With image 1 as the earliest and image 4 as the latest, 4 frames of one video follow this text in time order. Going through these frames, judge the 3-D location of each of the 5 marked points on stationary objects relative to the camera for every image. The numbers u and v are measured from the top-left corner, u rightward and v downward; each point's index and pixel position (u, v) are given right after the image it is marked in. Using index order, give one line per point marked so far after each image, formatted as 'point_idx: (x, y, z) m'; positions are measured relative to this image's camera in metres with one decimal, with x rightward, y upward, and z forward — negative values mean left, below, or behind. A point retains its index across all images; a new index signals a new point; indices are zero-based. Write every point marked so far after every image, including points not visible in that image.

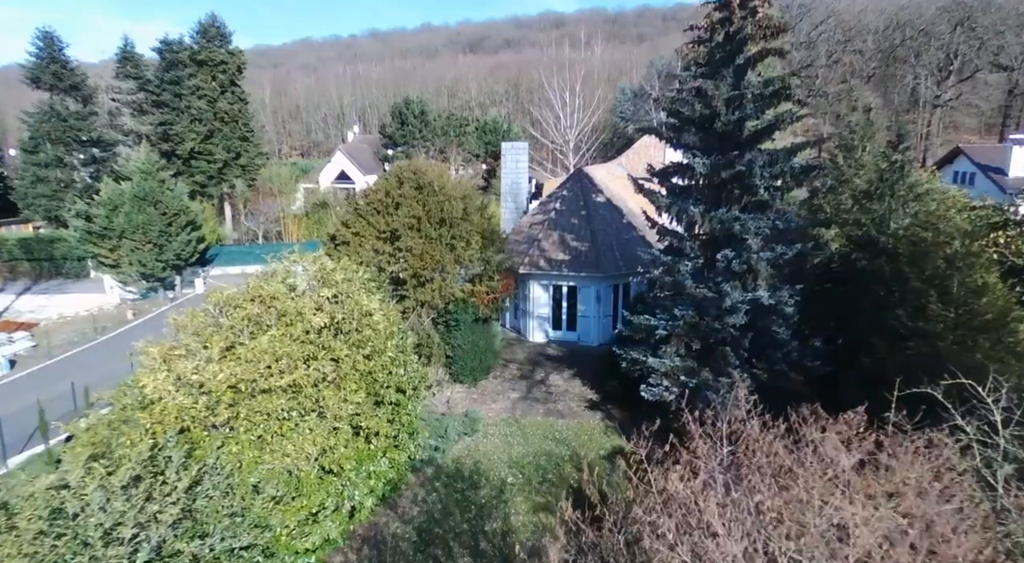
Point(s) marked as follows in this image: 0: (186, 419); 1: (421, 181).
0: (-5.2, -2.1, +10.2) m
1: (-2.5, +2.8, +17.5) m
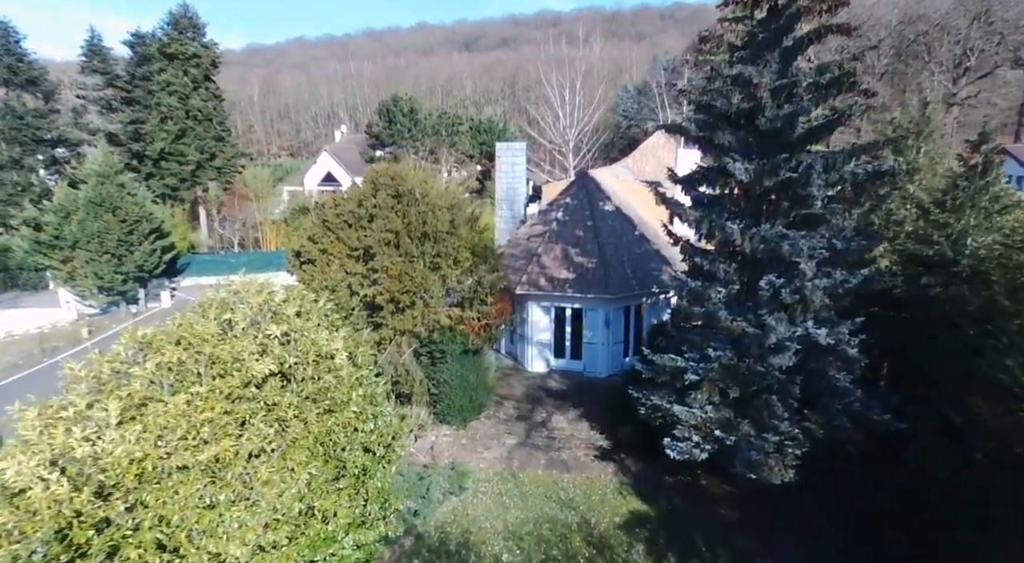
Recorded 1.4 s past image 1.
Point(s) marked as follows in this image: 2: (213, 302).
0: (-5.2, -2.7, +7.5) m
1: (-2.6, +2.2, +14.9) m
2: (-5.2, -0.4, +11.0) m
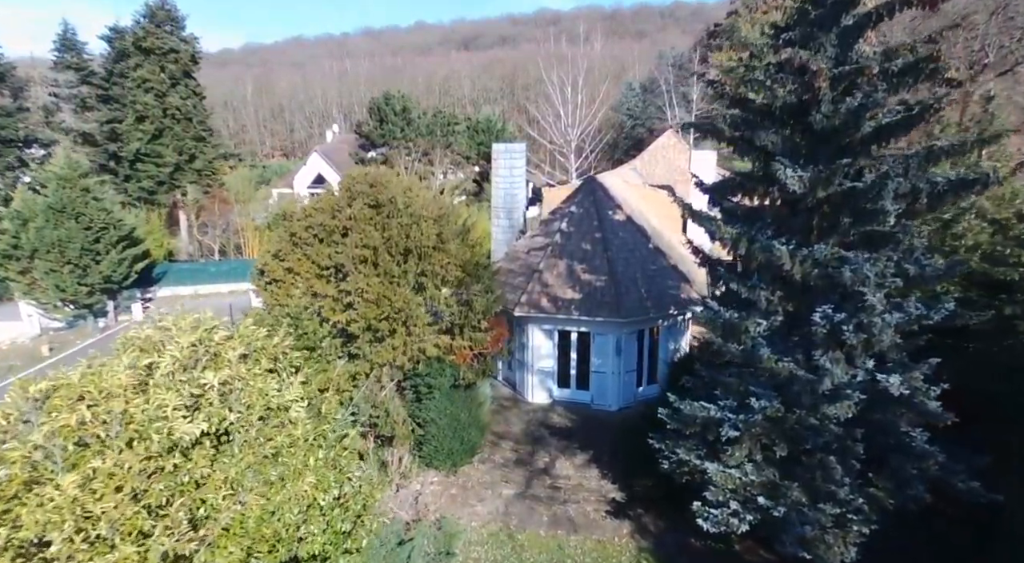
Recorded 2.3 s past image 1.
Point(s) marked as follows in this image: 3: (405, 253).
0: (-5.3, -3.2, +5.4) m
1: (-2.7, +1.7, +12.7) m
2: (-5.2, -0.8, +8.9) m
3: (-2.1, +0.6, +12.6) m
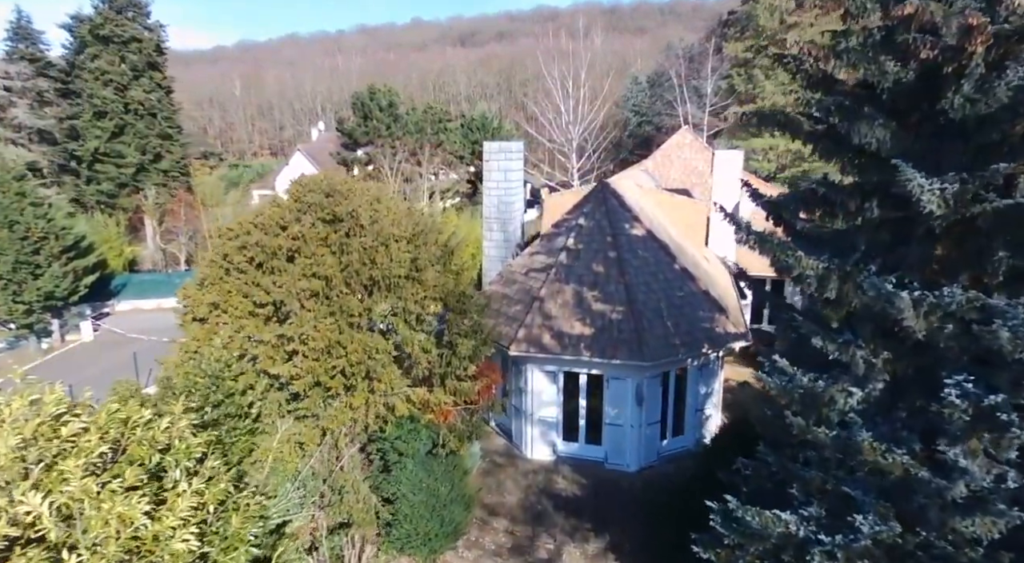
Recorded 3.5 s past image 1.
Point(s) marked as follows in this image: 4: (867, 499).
0: (-5.3, -3.8, +2.4) m
1: (-2.7, +1.1, +9.8) m
2: (-5.3, -1.4, +5.9) m
3: (-2.2, 0.0, +9.7) m
4: (+3.7, -2.2, +6.5) m
